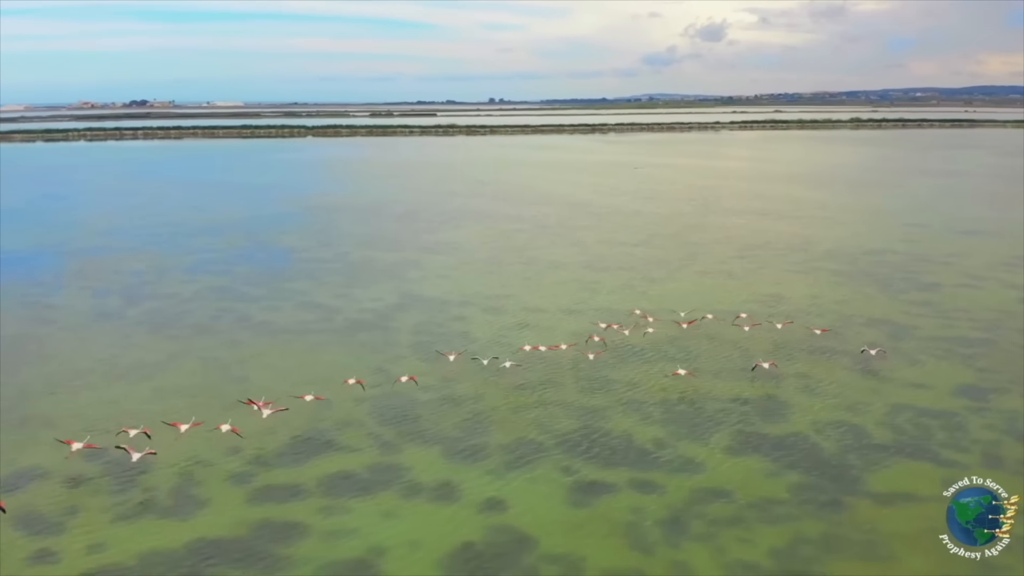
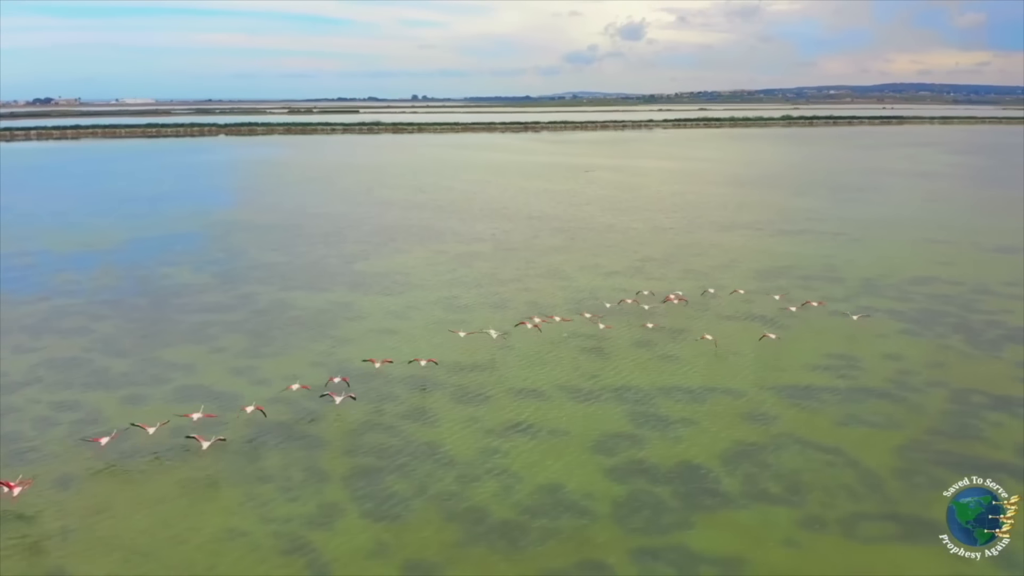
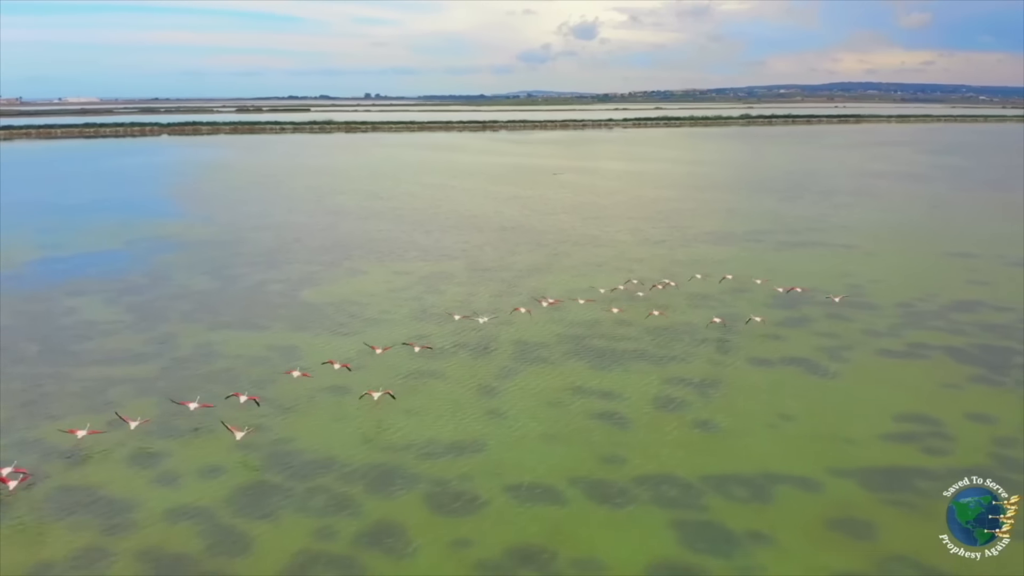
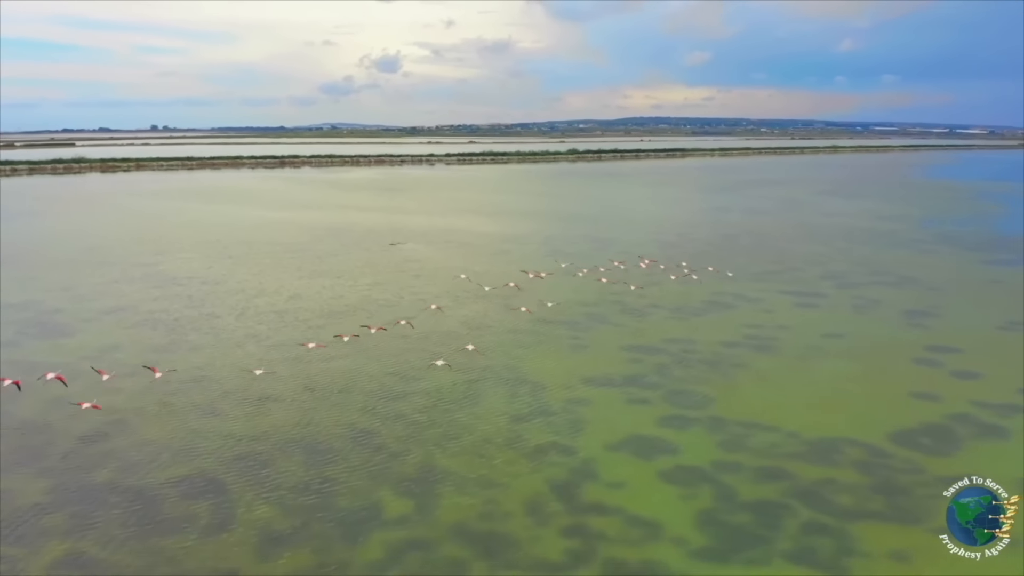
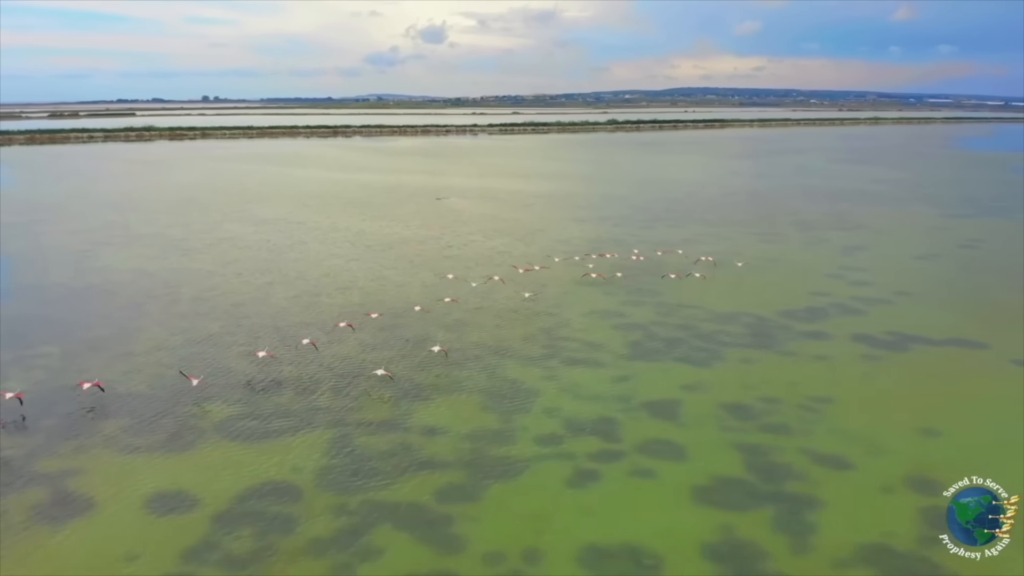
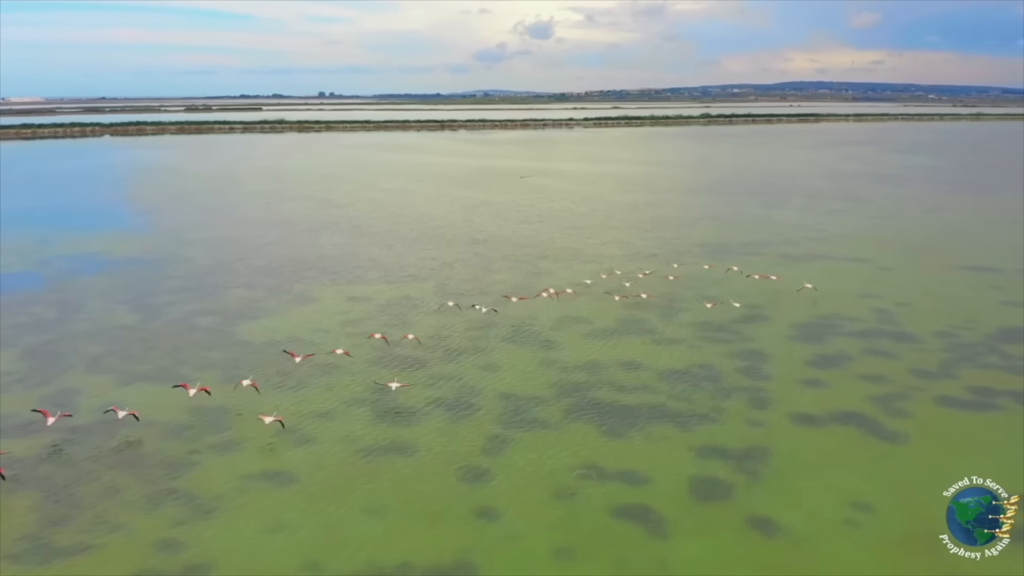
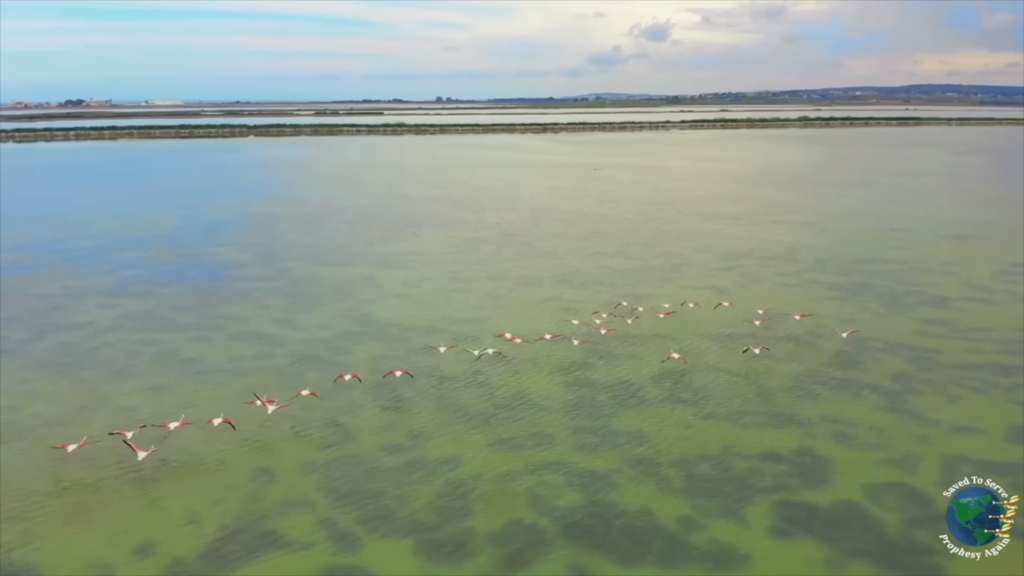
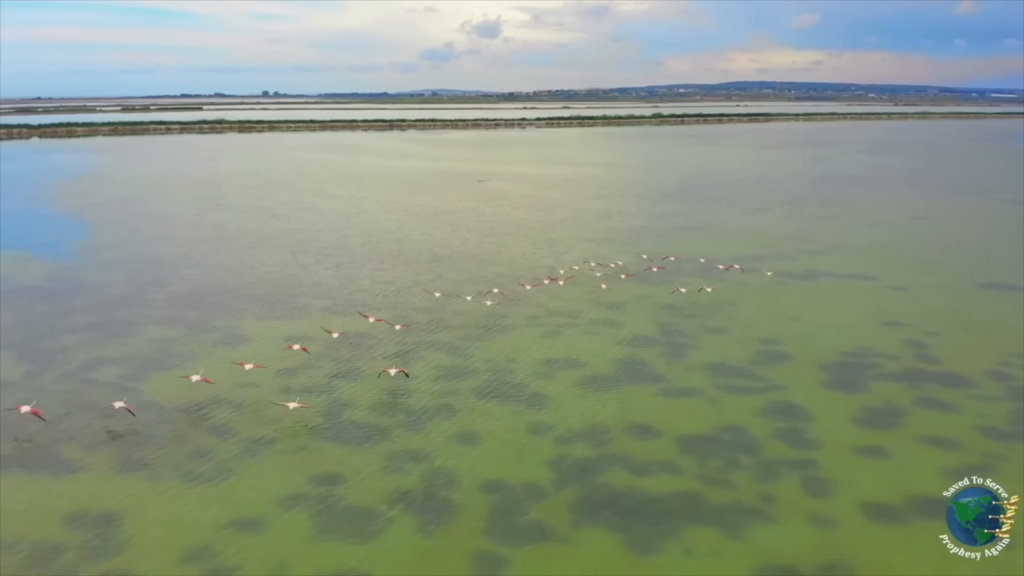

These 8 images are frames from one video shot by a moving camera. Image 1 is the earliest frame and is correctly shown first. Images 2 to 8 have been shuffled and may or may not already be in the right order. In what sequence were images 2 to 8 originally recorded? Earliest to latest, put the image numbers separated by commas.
7, 2, 3, 6, 8, 5, 4
